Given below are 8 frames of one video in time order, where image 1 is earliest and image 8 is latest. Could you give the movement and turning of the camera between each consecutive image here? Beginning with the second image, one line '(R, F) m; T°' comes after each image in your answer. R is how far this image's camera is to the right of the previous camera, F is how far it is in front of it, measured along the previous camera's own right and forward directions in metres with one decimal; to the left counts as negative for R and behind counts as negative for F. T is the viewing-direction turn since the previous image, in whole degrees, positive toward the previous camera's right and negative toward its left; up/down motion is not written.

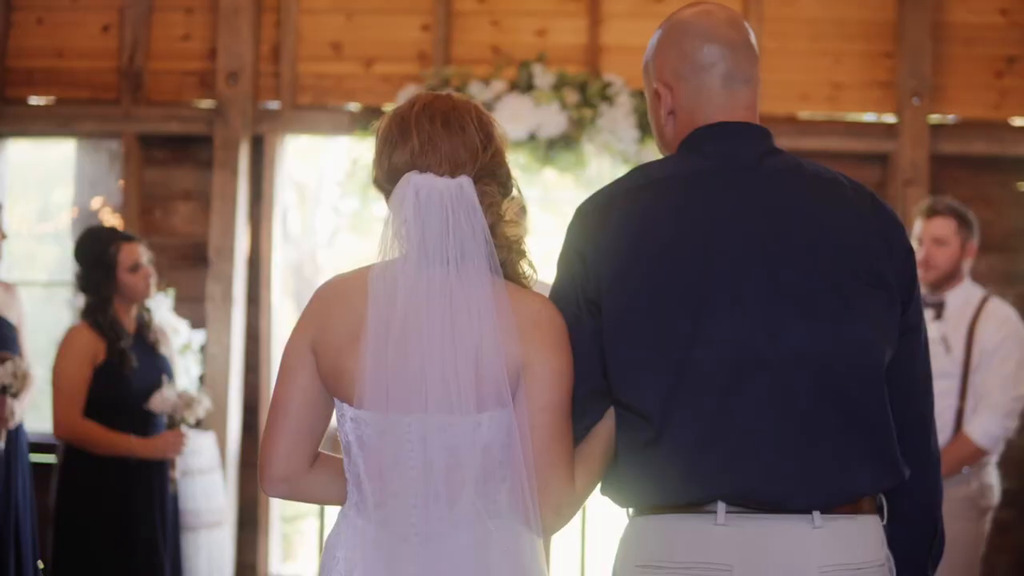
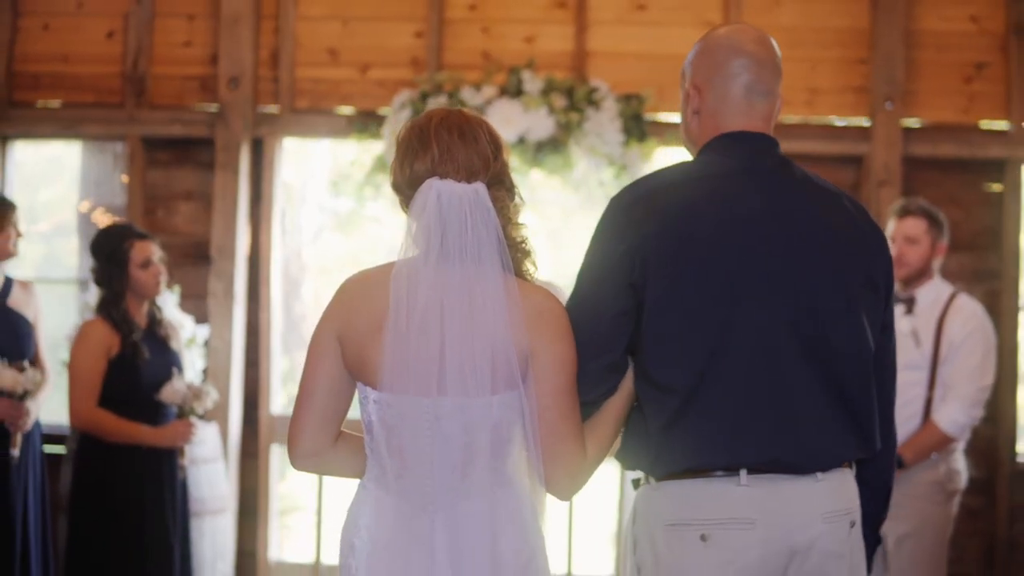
(0.0, -0.2) m; +1°
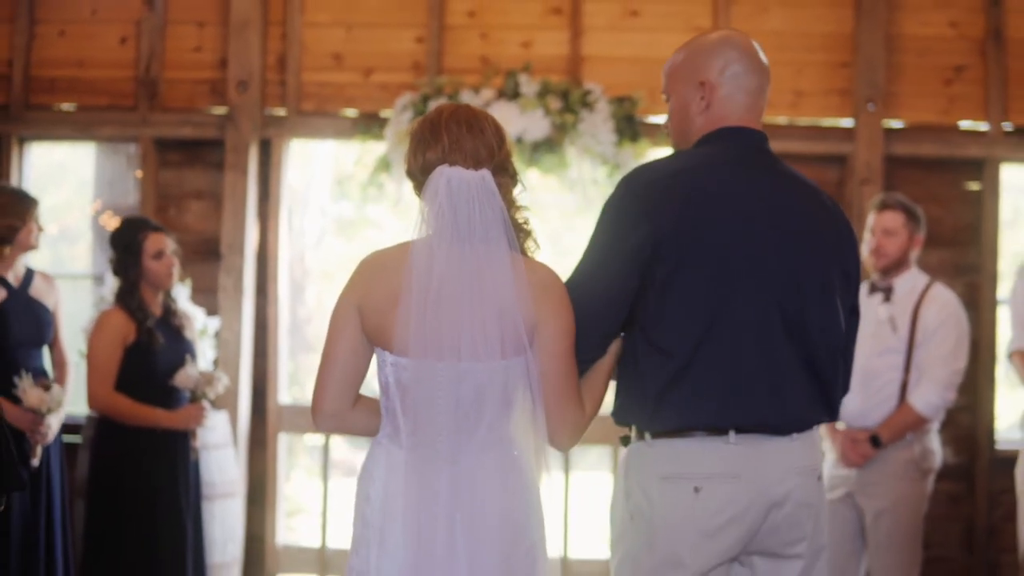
(0.0, -0.2) m; 0°
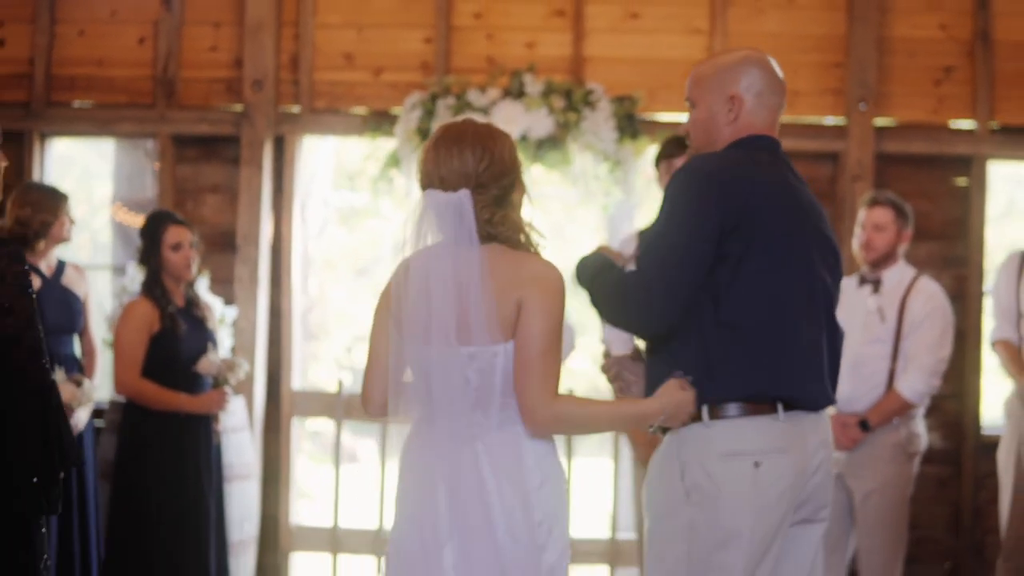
(0.0, -0.2) m; 0°
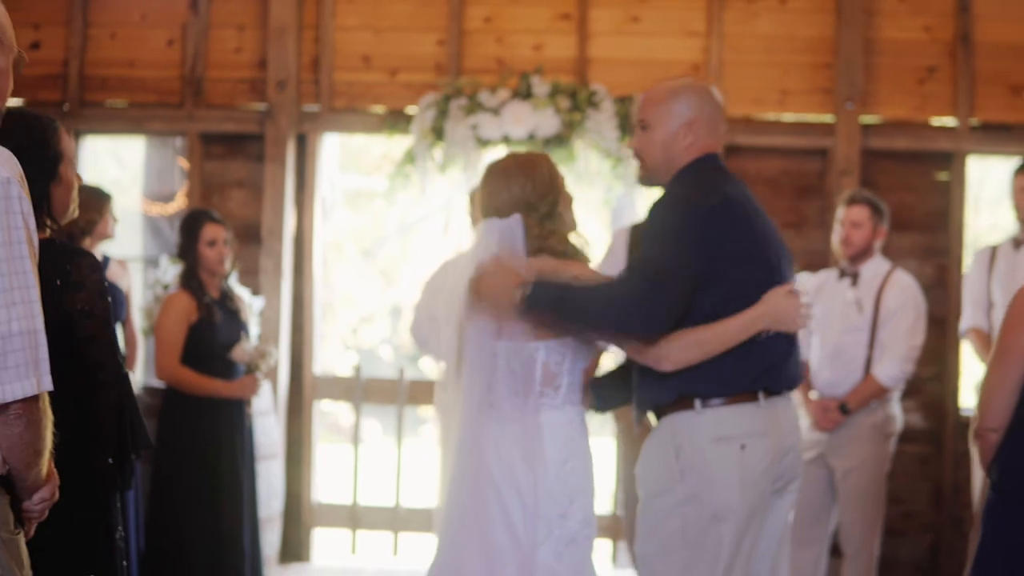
(0.0, -0.4) m; 0°
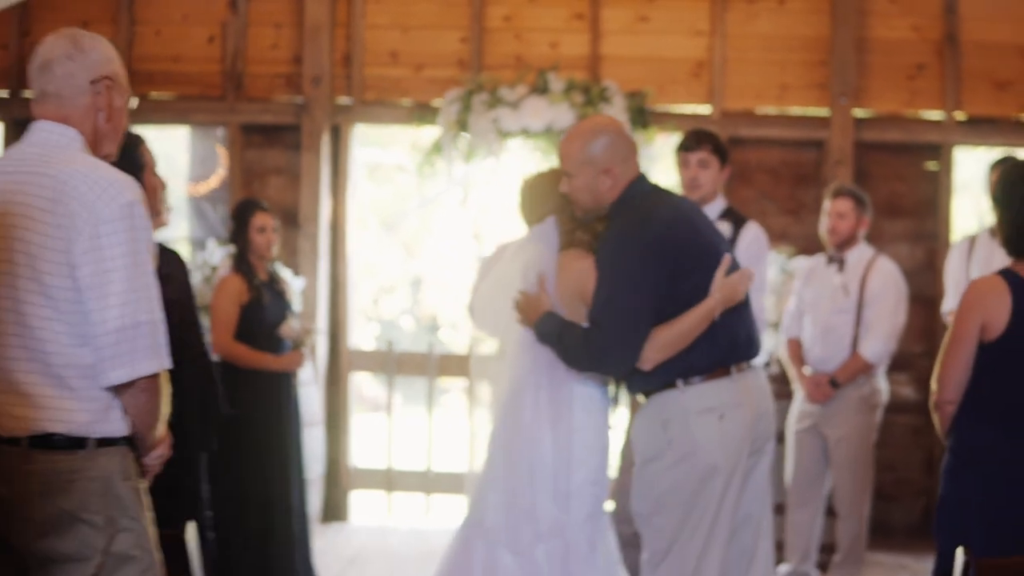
(0.0, -0.5) m; 0°
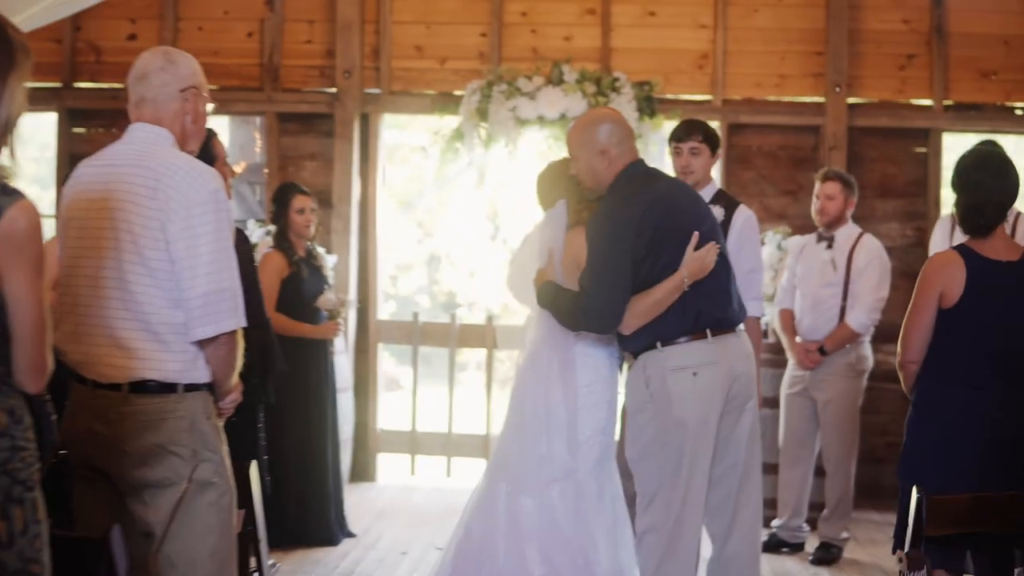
(0.0, -0.5) m; -1°
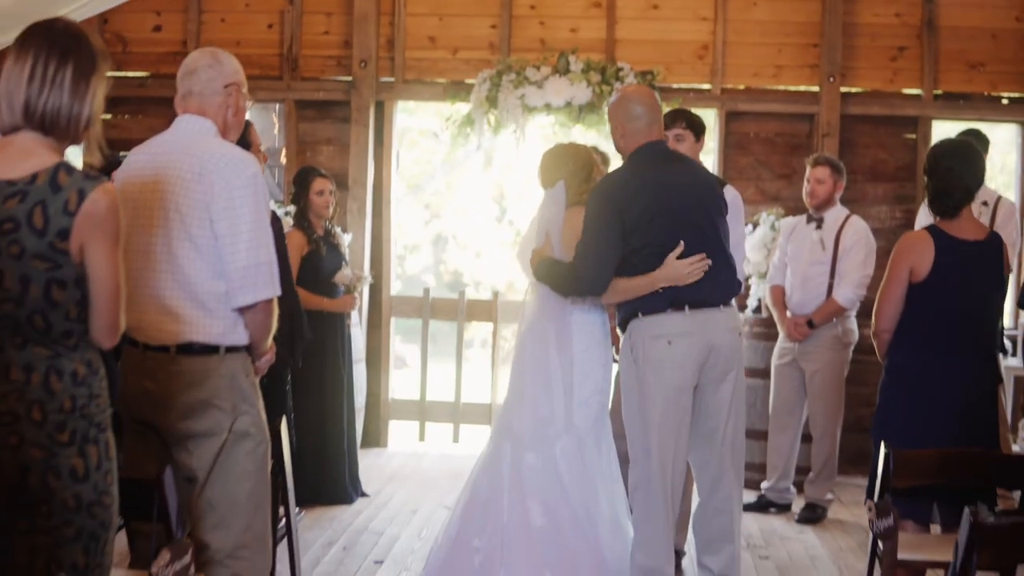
(0.0, -0.4) m; 0°
